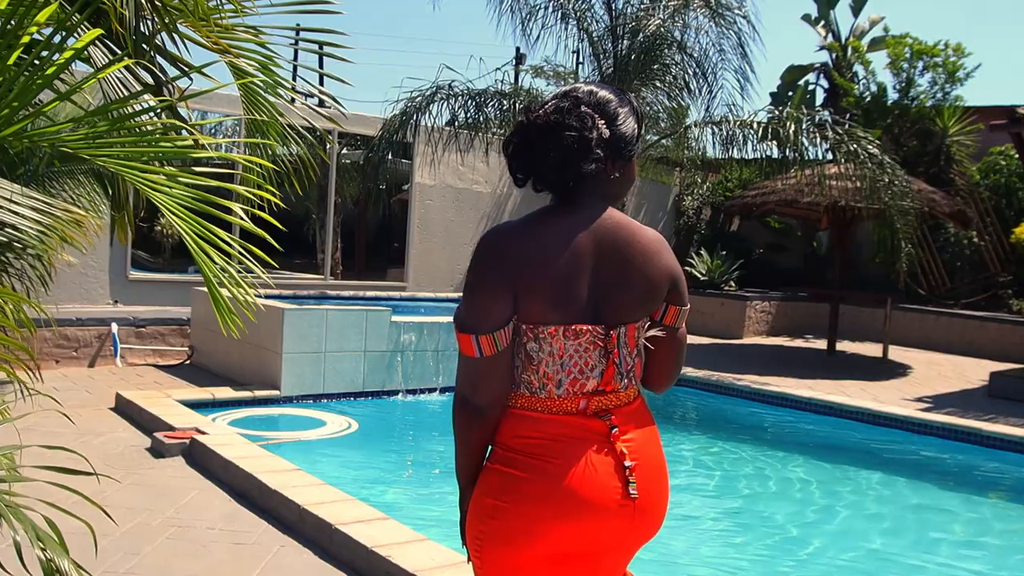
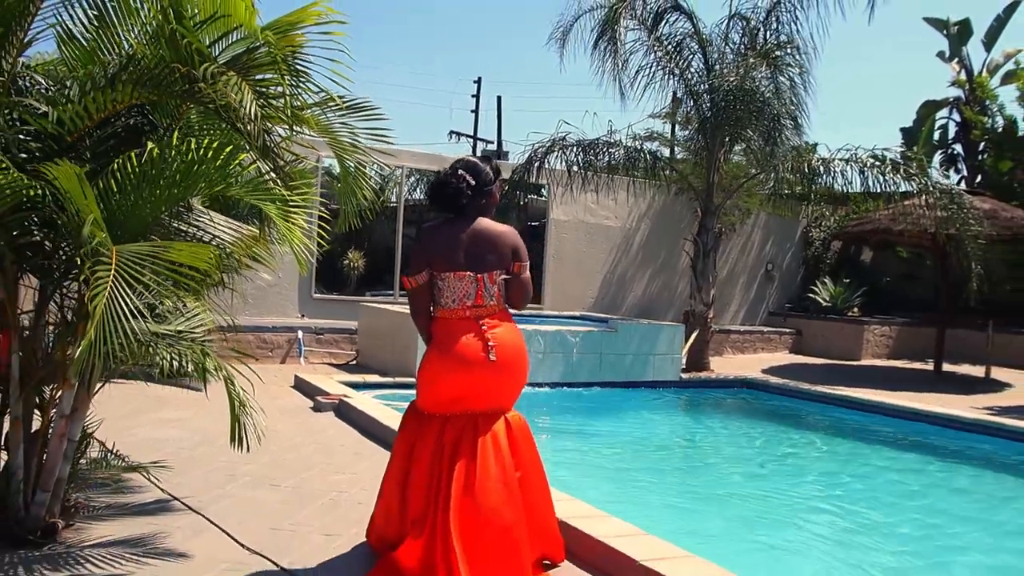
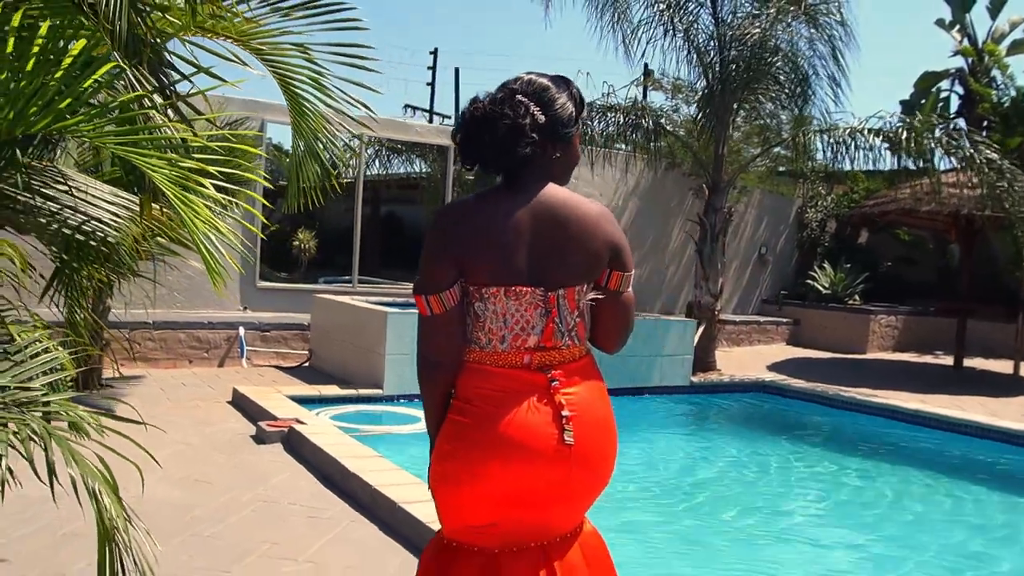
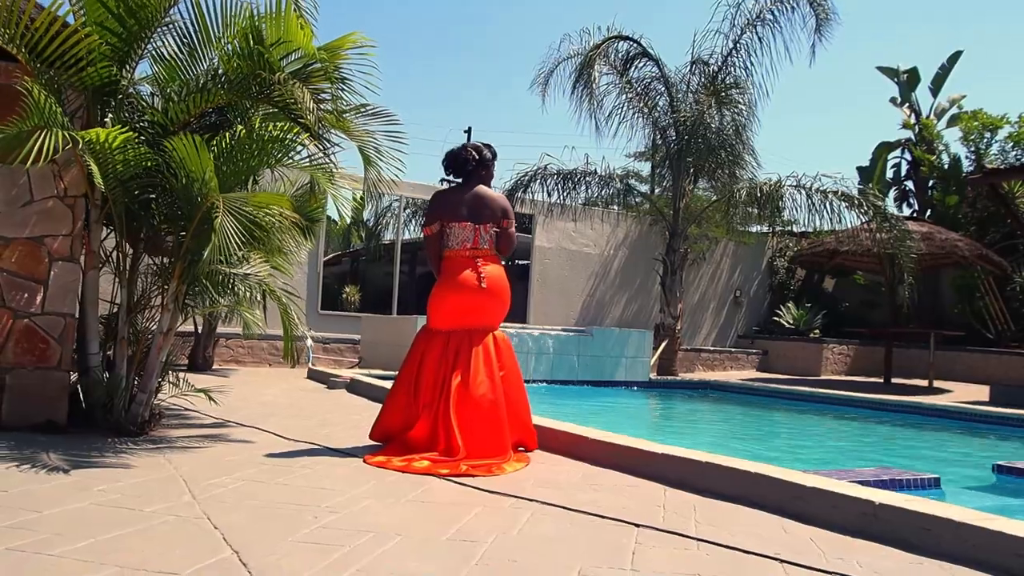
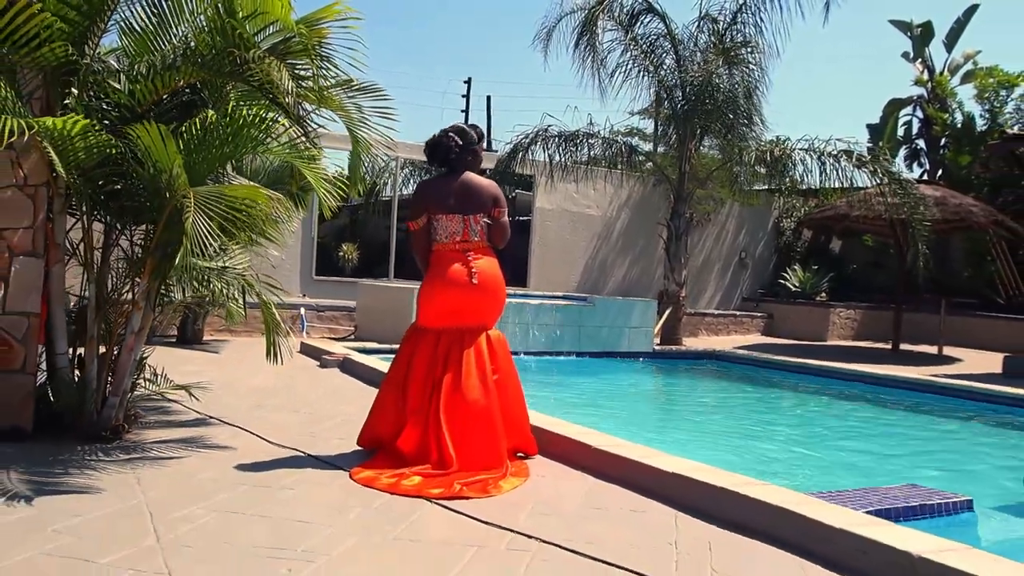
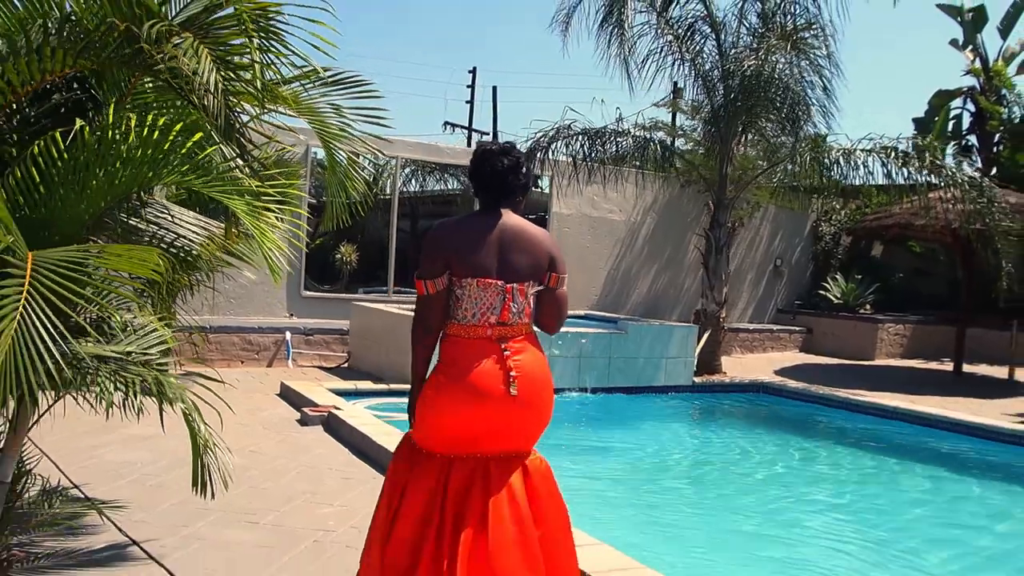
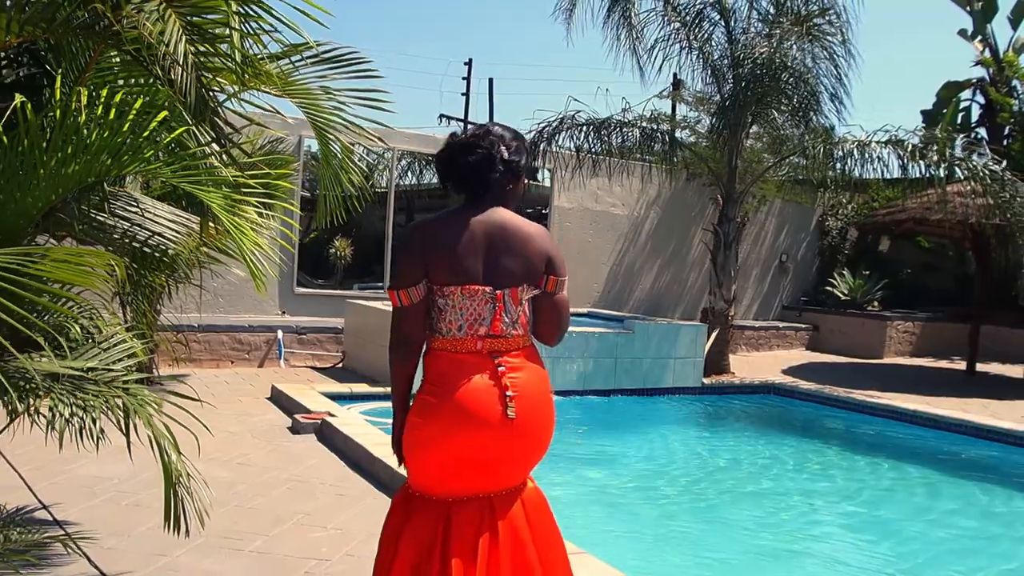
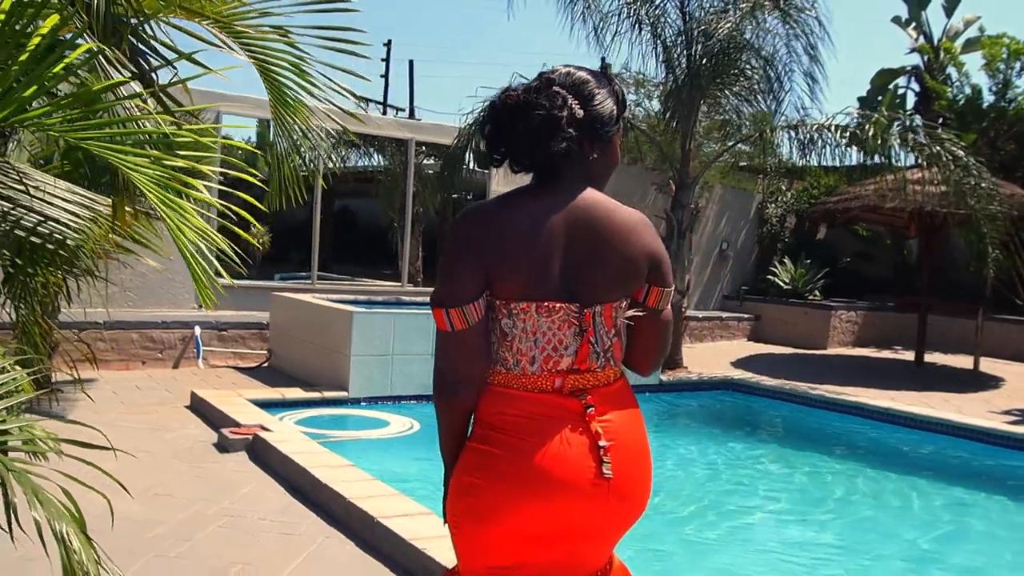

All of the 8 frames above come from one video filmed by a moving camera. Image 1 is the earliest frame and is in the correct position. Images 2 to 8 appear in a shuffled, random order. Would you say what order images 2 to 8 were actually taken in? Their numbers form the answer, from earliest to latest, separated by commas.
8, 3, 7, 6, 2, 5, 4
